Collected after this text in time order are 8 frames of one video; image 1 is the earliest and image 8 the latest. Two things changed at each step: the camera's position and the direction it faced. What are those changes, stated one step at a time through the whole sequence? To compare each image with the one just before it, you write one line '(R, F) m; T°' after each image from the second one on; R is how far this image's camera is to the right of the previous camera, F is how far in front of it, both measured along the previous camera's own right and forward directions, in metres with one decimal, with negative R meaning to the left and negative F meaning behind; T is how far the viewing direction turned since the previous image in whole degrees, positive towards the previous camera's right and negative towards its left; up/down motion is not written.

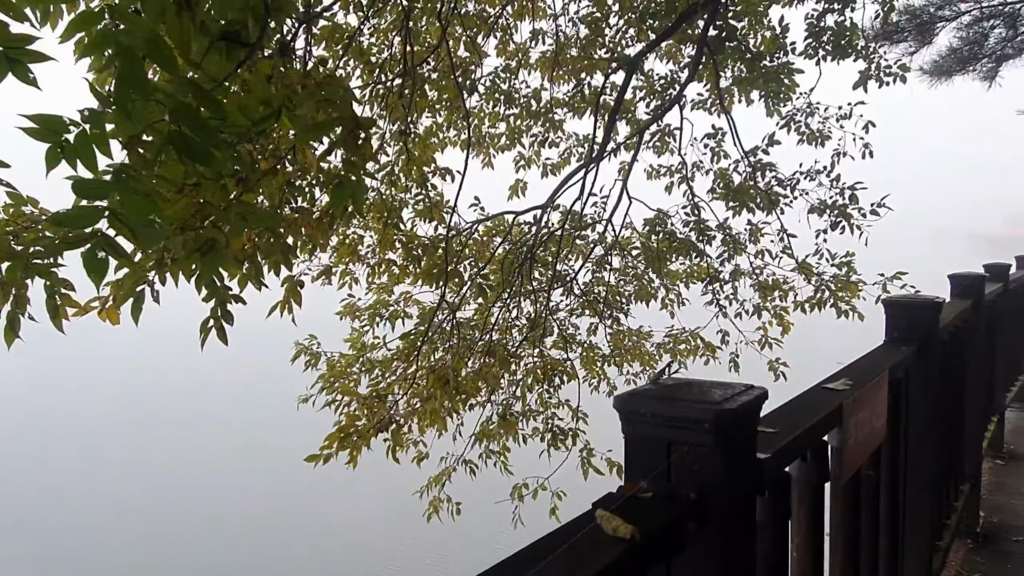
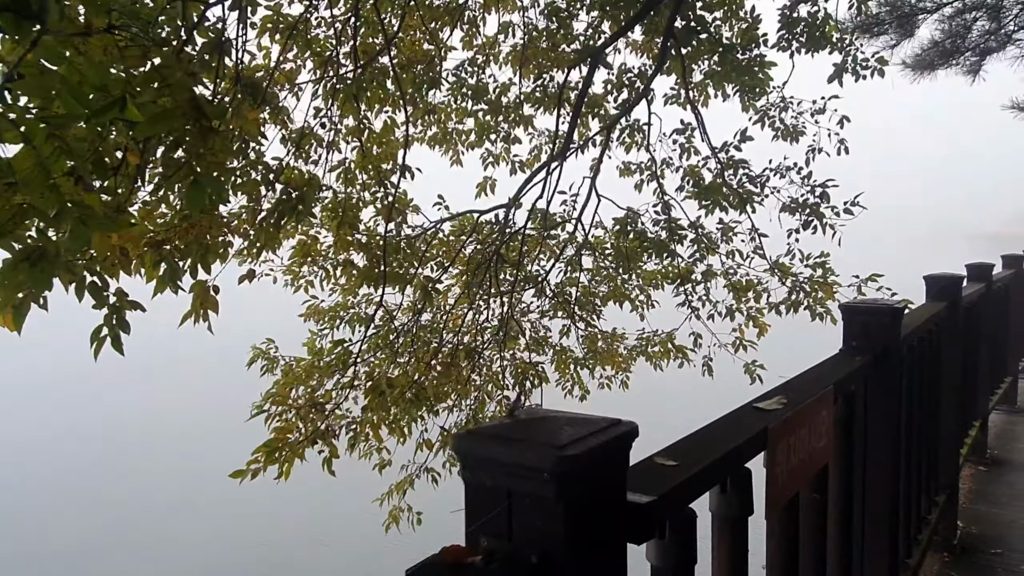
(+0.2, +0.1) m; 0°
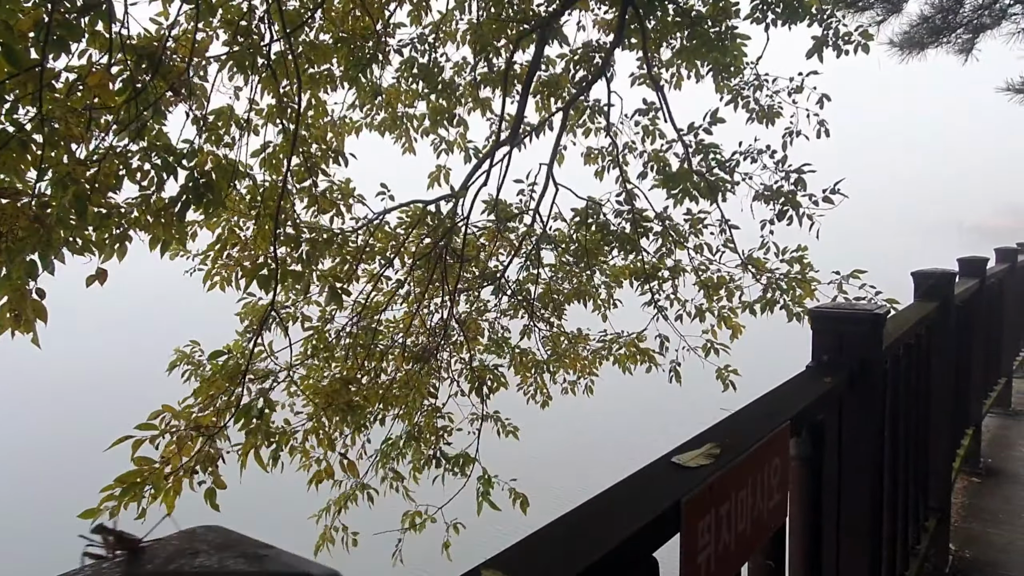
(+0.2, +0.4) m; +1°
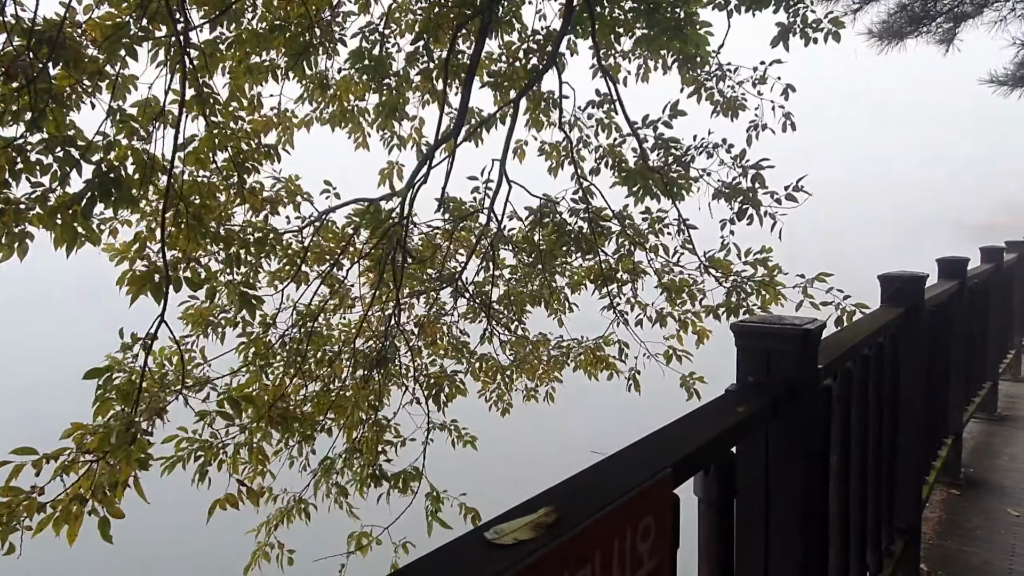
(+0.2, +0.2) m; 0°
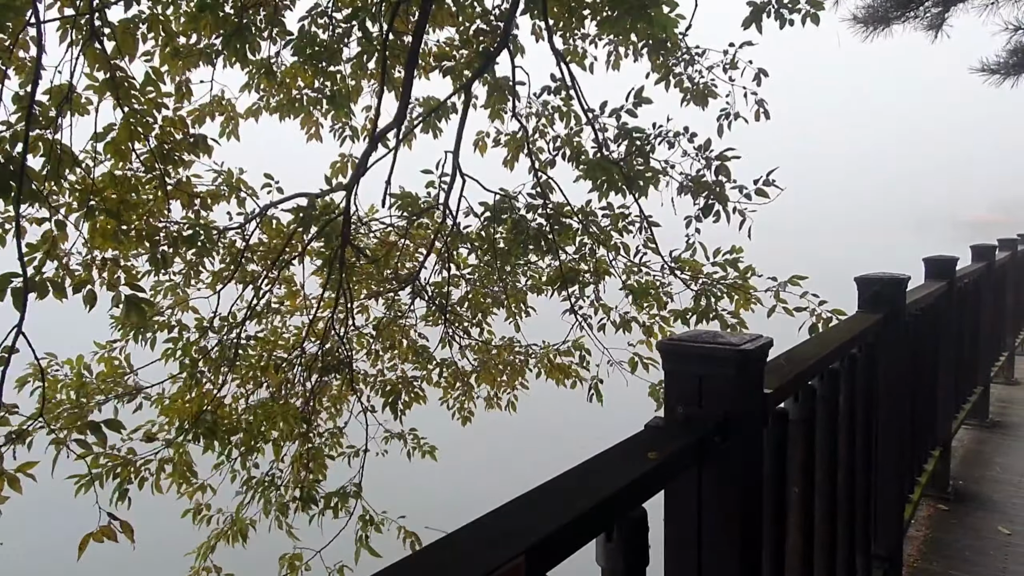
(+0.2, +0.2) m; 0°
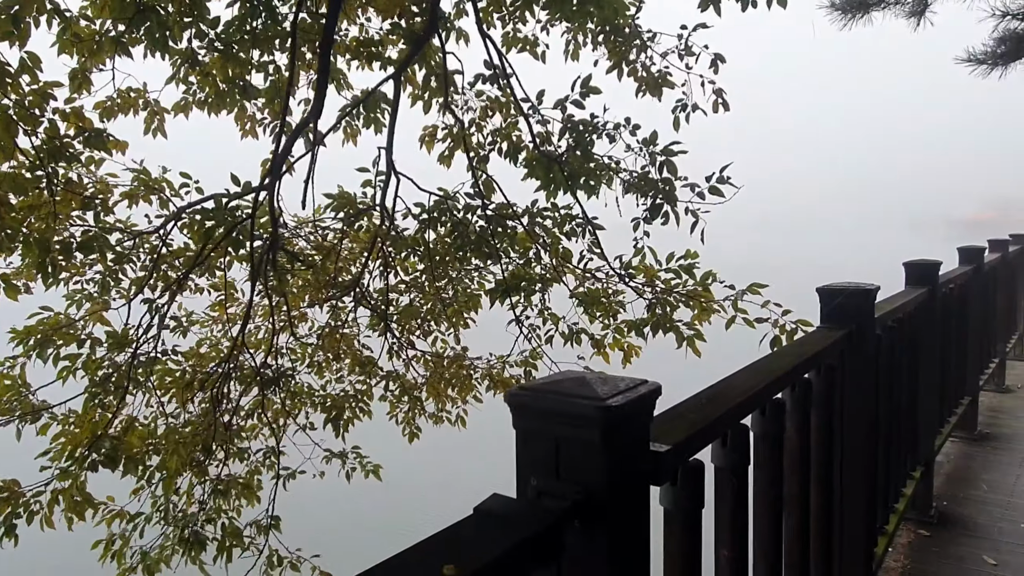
(+0.2, +0.3) m; 0°
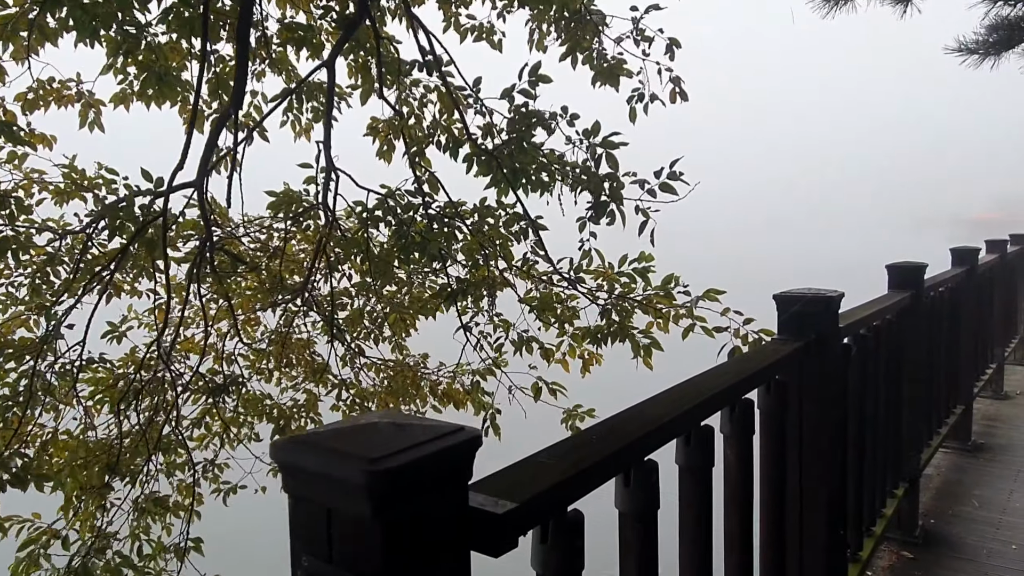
(+0.2, +0.2) m; 0°
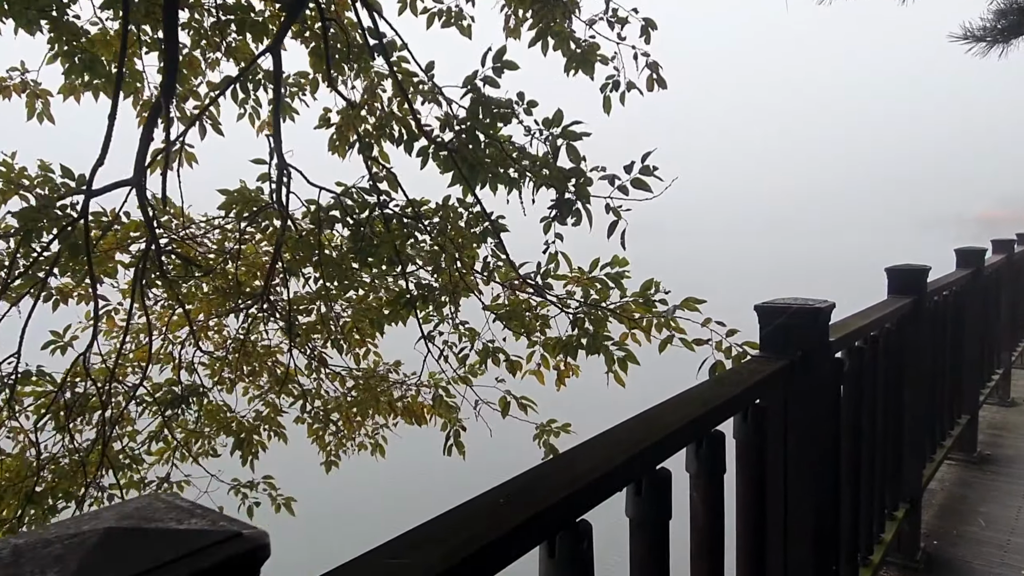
(+0.1, +0.2) m; 0°
